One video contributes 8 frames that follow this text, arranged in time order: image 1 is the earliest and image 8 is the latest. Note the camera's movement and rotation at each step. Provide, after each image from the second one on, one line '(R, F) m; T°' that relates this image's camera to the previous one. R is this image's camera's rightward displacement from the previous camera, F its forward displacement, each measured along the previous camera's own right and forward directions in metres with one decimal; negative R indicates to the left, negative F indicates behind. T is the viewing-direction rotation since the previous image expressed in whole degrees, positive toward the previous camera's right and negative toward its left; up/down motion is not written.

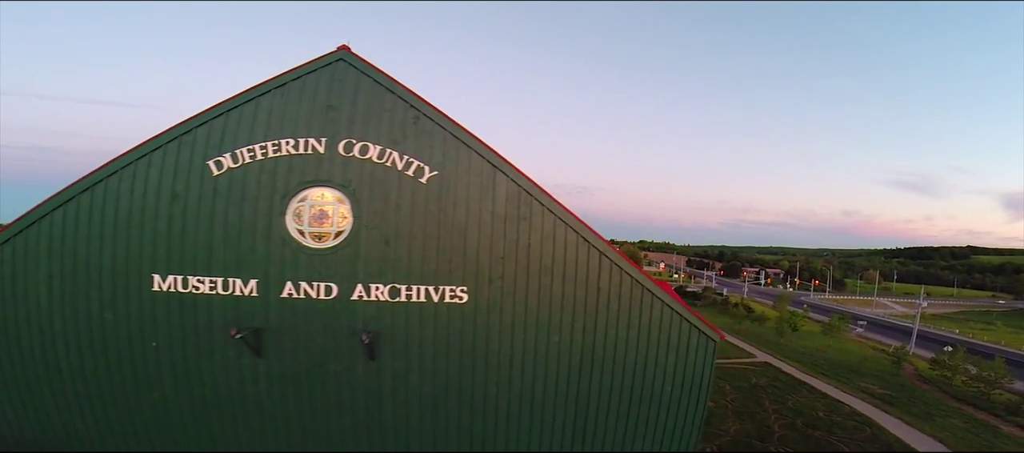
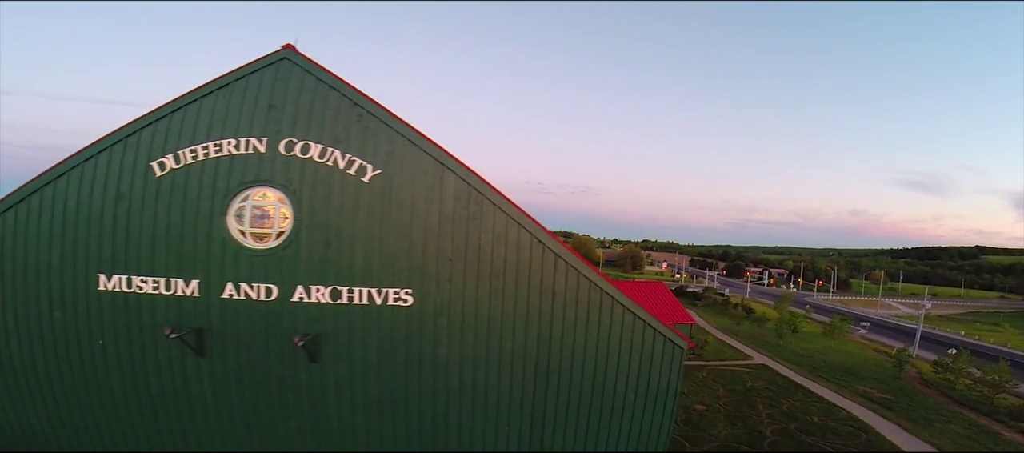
(+0.8, +0.6) m; -1°
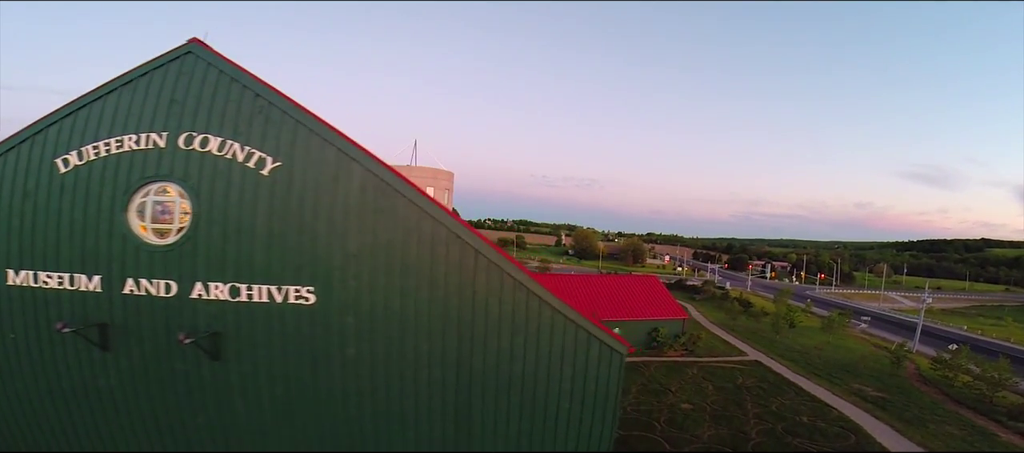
(+1.2, +0.9) m; -1°
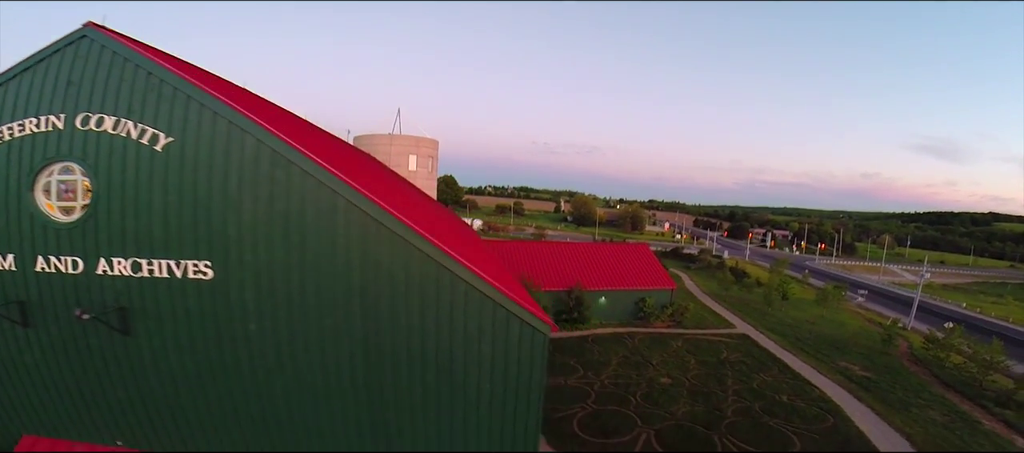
(+1.0, +0.8) m; -1°
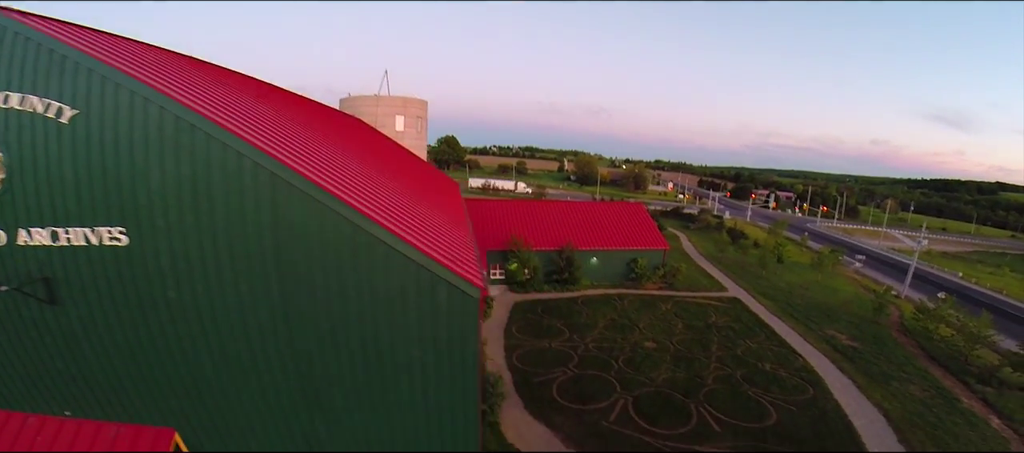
(+0.6, +0.5) m; 0°
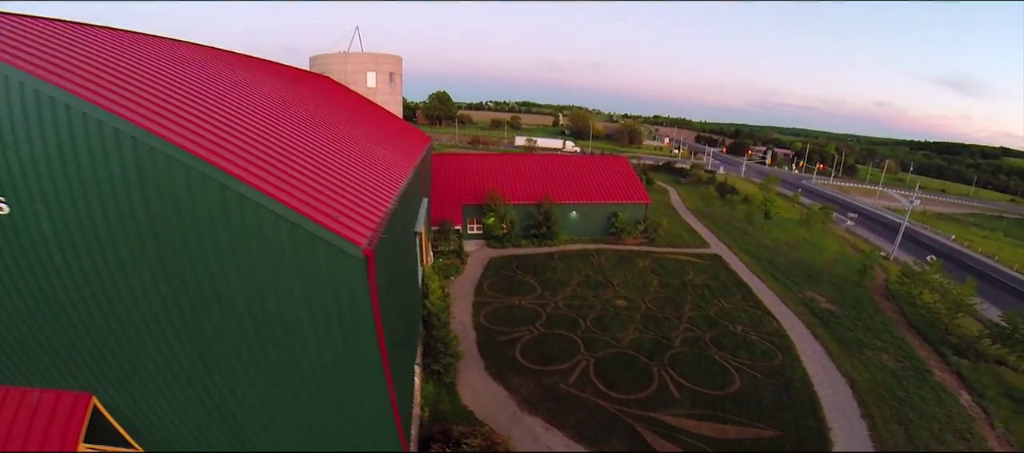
(+1.0, +0.9) m; 0°
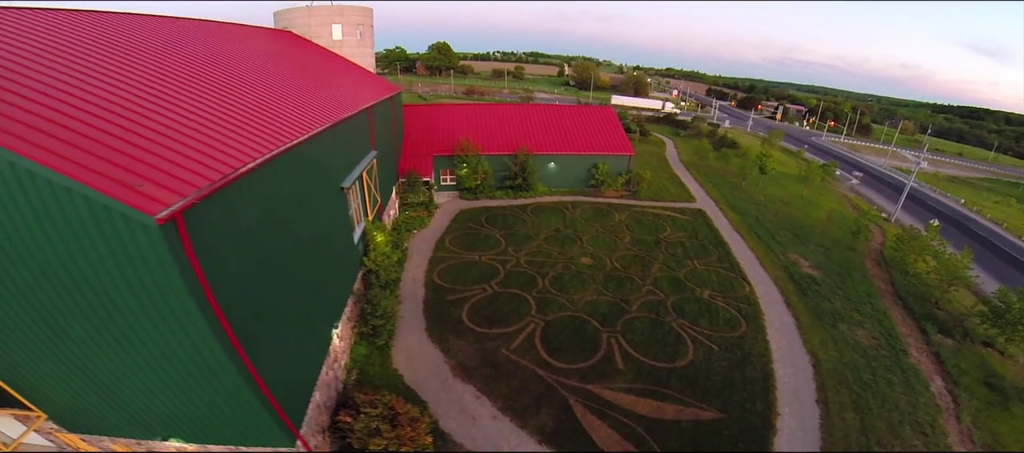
(+1.7, +1.4) m; -1°
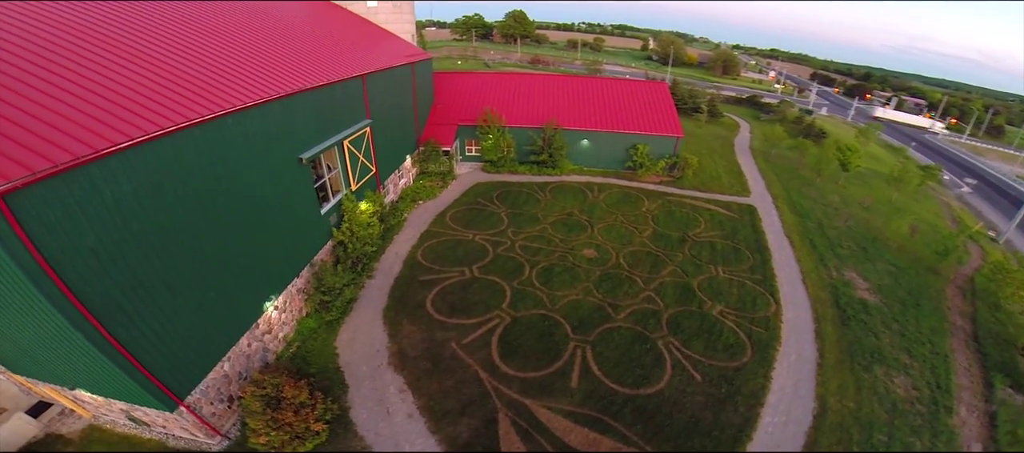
(+2.6, +1.9) m; -9°
